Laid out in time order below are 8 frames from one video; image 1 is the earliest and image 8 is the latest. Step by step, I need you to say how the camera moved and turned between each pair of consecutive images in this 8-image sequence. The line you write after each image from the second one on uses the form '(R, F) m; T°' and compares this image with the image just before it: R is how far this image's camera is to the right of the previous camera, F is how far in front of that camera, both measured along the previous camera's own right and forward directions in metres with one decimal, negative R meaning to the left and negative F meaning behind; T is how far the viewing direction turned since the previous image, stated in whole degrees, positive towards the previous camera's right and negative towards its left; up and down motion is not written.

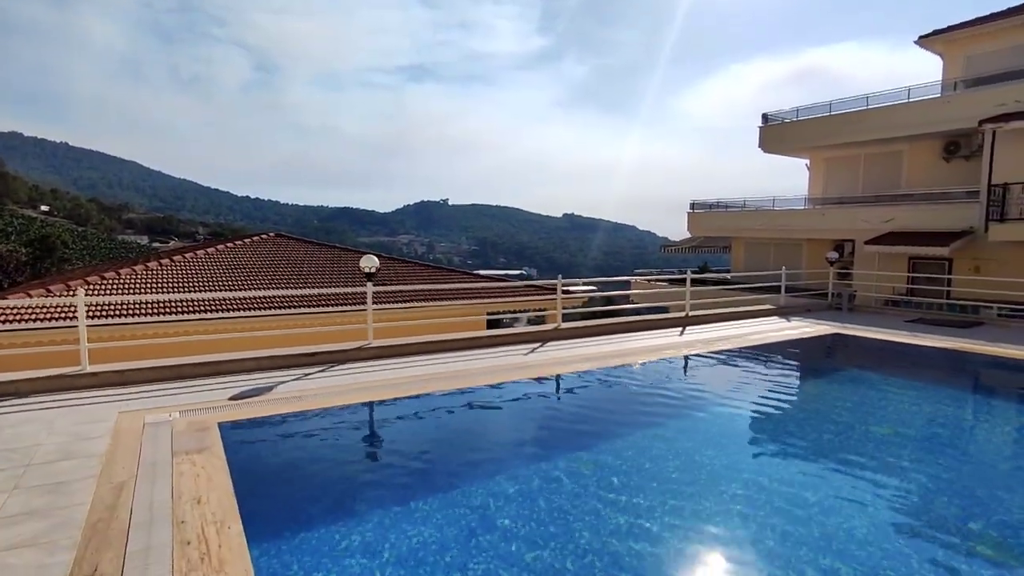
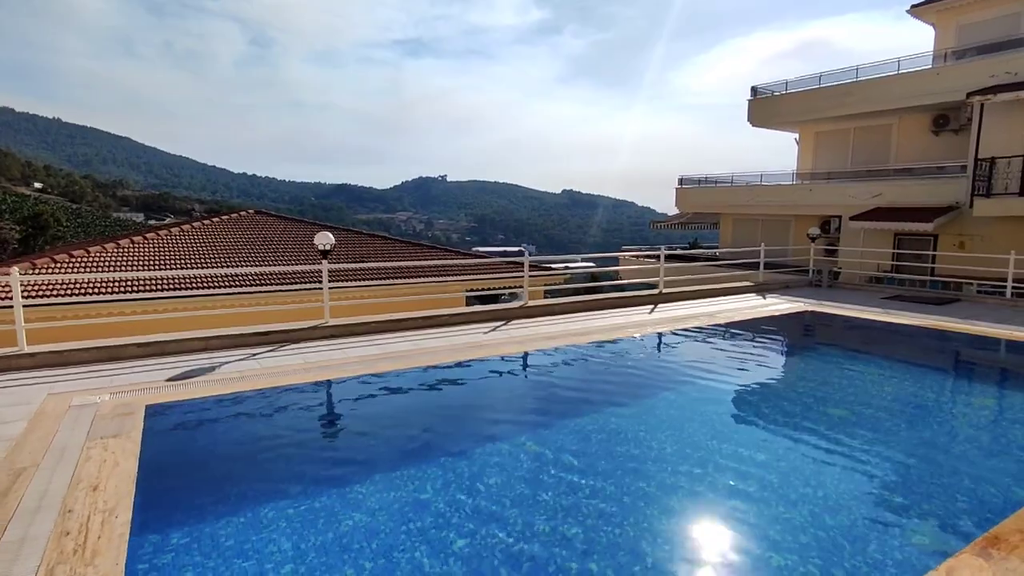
(+0.5, +0.1) m; 0°
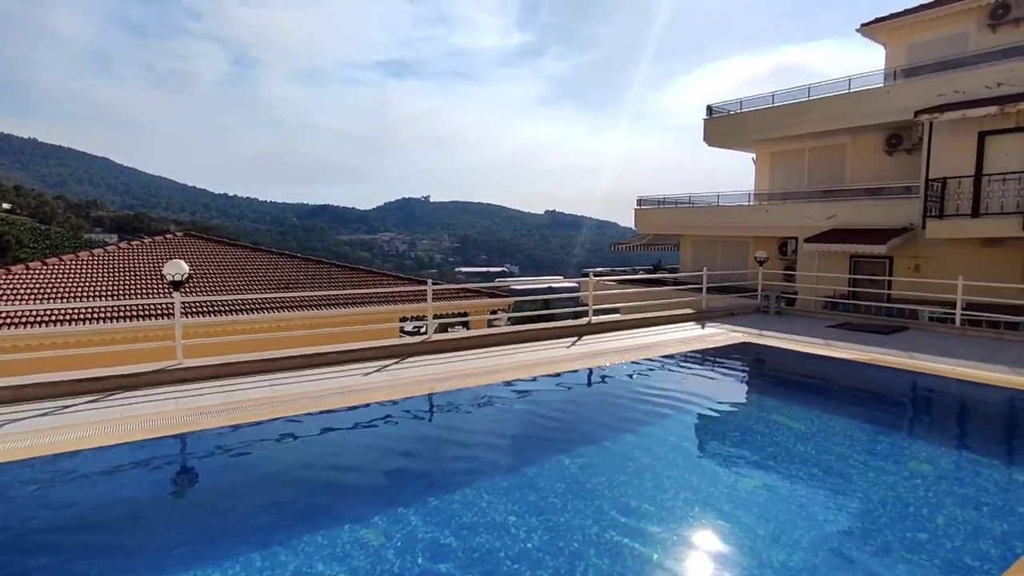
(+1.1, +0.8) m; +2°
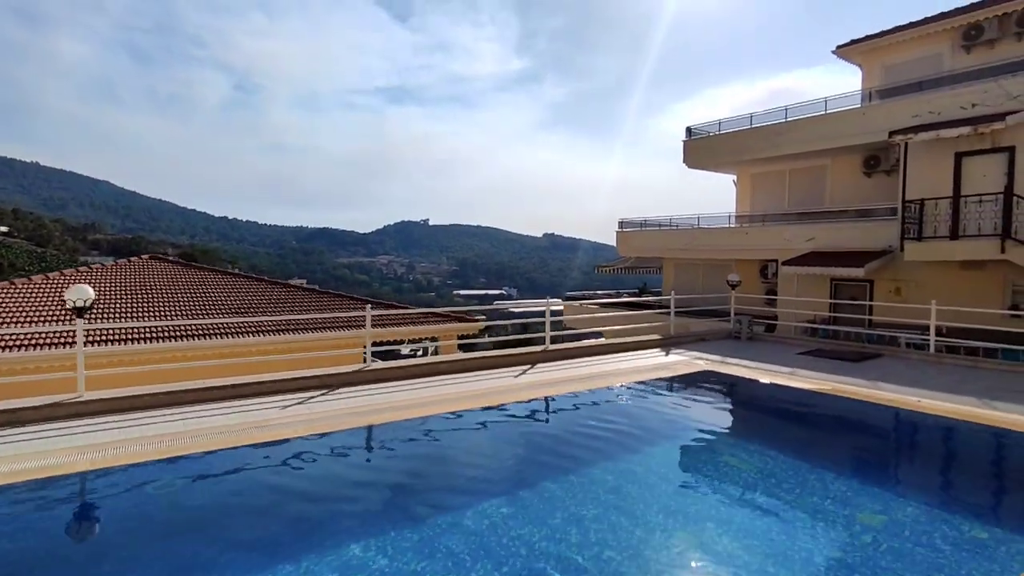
(+0.7, +0.4) m; 0°
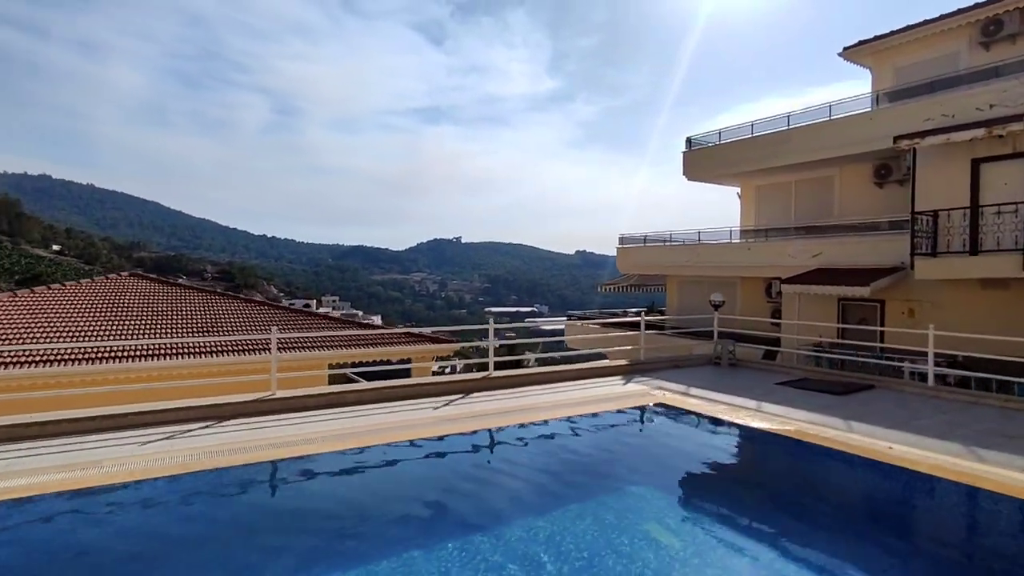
(+1.3, +0.8) m; -3°
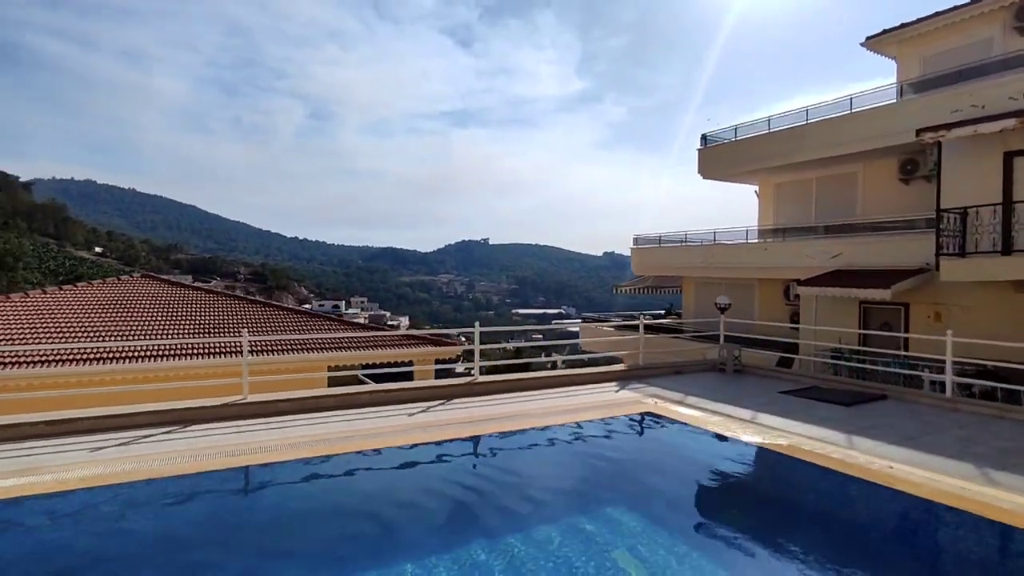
(+0.5, +0.3) m; -3°
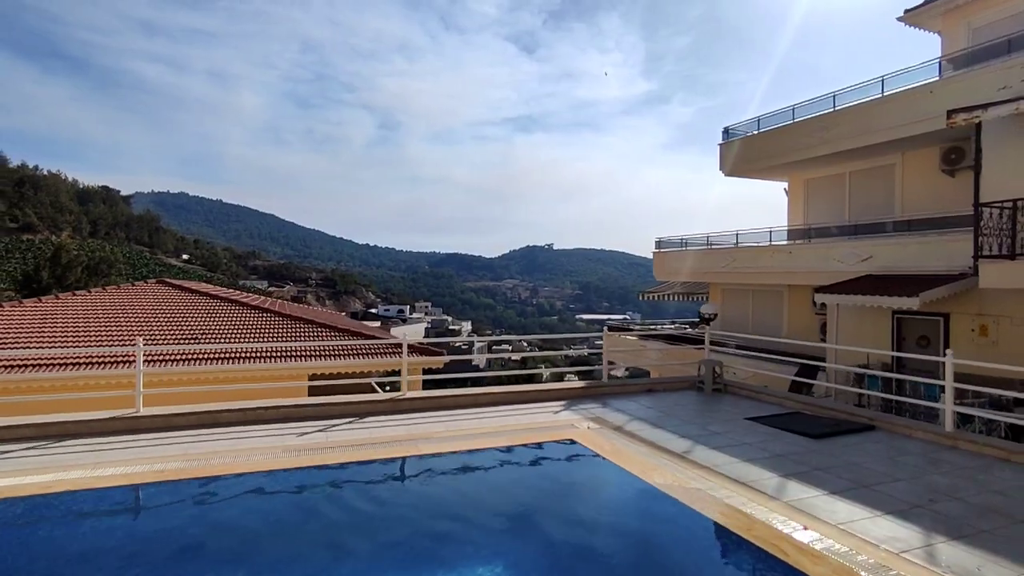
(+1.6, +0.8) m; -7°
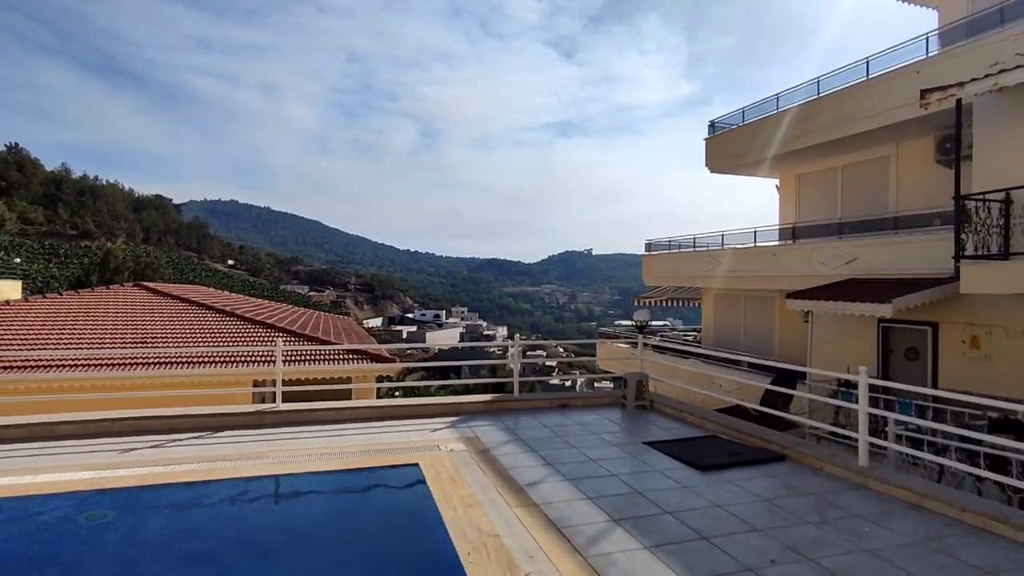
(+1.7, +0.8) m; -4°
